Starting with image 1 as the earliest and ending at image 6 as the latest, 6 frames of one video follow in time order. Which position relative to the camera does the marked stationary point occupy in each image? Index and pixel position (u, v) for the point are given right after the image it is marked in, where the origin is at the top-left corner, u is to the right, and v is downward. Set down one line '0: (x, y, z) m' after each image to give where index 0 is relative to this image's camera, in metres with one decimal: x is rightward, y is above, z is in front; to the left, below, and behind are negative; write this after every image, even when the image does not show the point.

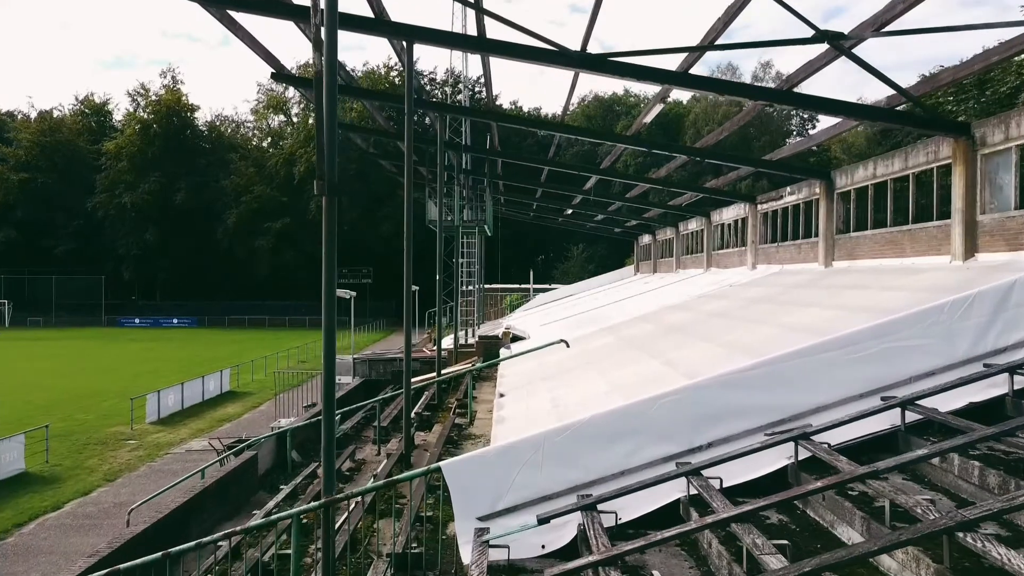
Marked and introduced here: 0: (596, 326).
0: (+1.3, -0.6, +14.8) m
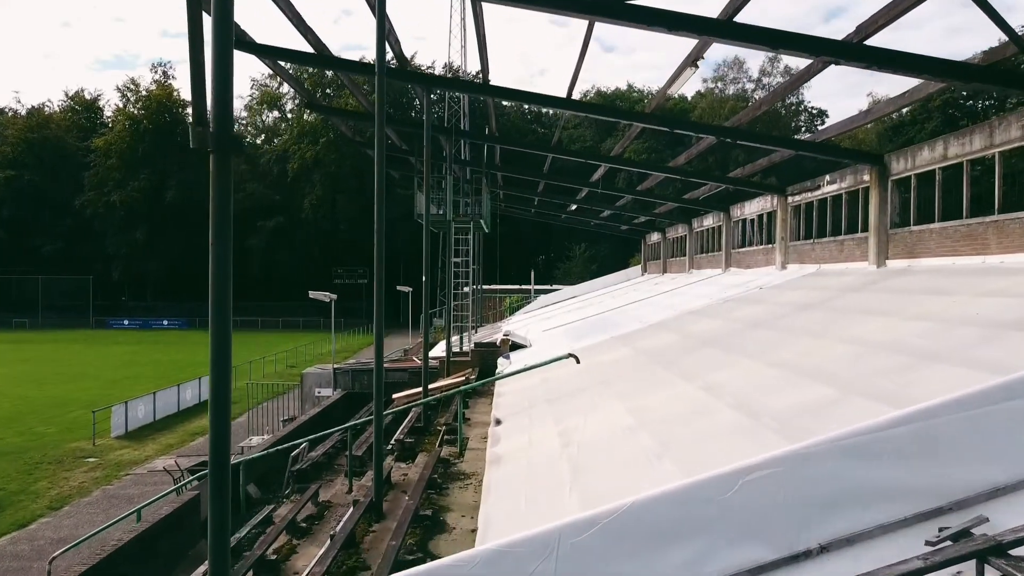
0: (+1.3, -0.6, +13.0) m
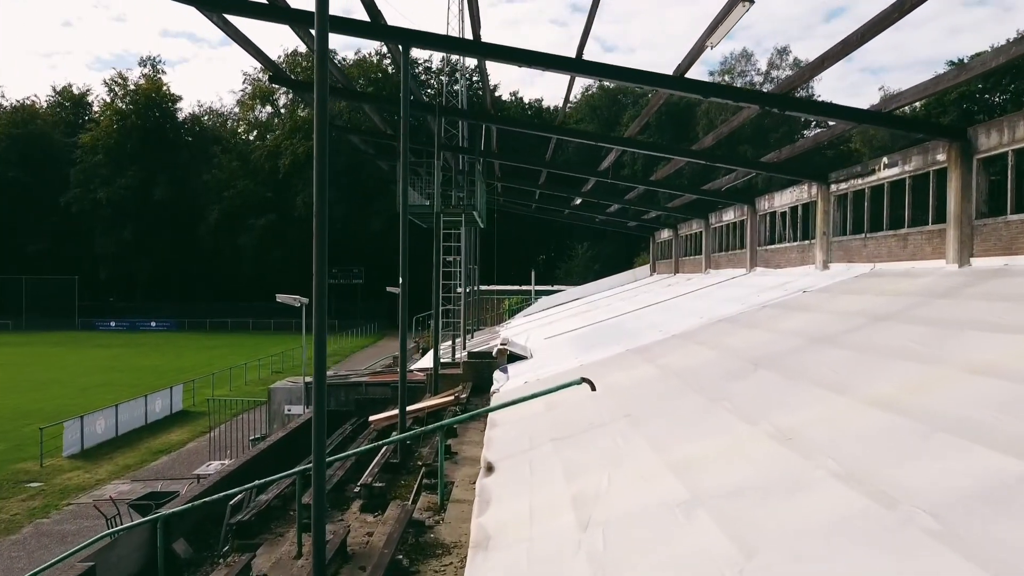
0: (+1.3, -0.7, +11.1) m
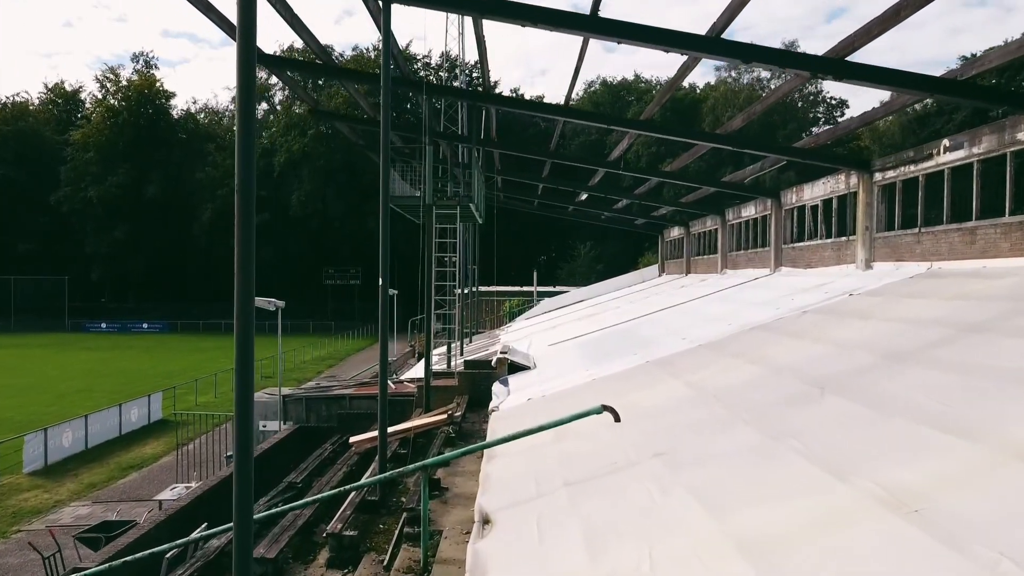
0: (+1.3, -0.7, +9.7) m
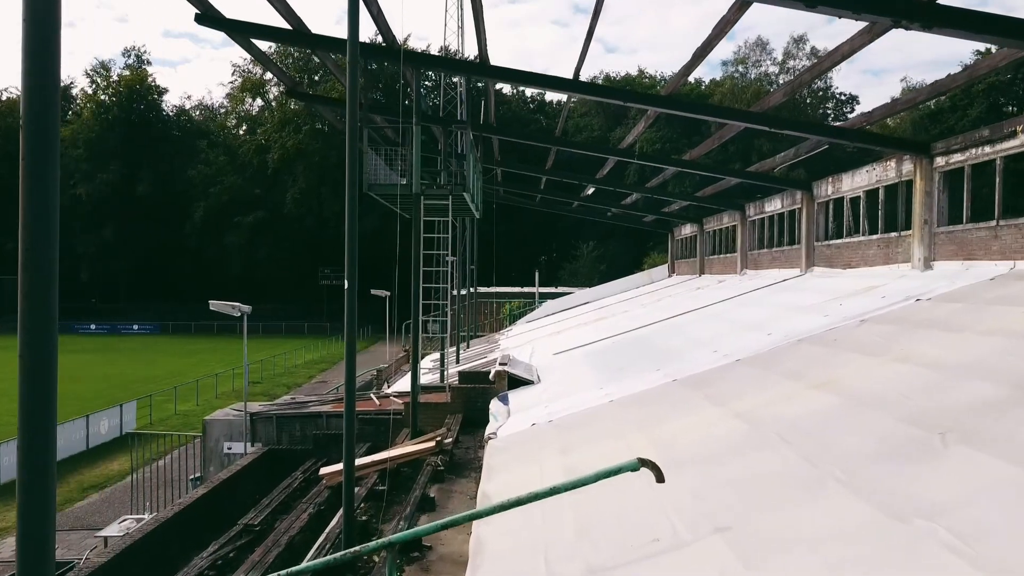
0: (+1.3, -0.7, +8.2) m
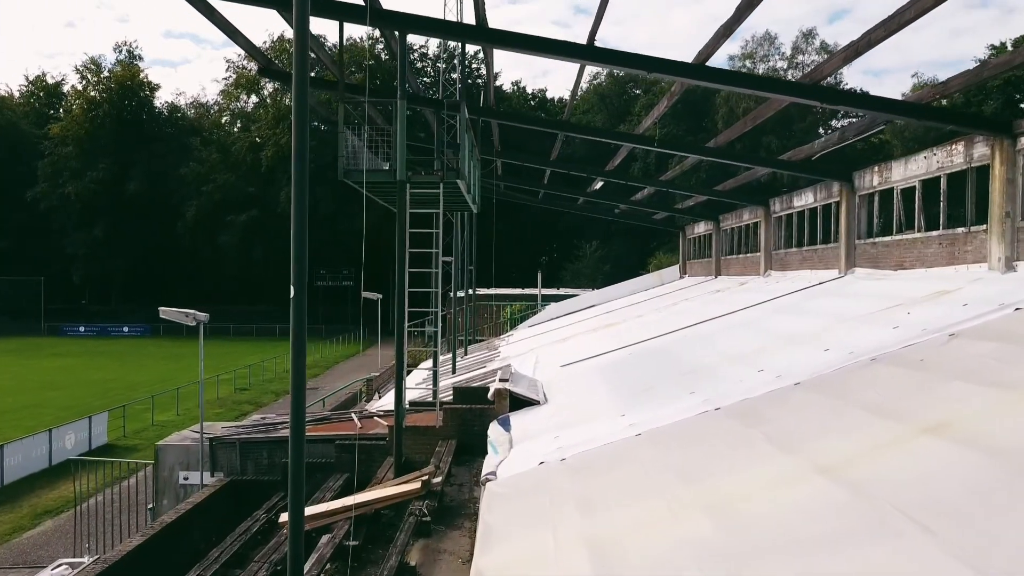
0: (+1.3, -0.8, +6.7) m
